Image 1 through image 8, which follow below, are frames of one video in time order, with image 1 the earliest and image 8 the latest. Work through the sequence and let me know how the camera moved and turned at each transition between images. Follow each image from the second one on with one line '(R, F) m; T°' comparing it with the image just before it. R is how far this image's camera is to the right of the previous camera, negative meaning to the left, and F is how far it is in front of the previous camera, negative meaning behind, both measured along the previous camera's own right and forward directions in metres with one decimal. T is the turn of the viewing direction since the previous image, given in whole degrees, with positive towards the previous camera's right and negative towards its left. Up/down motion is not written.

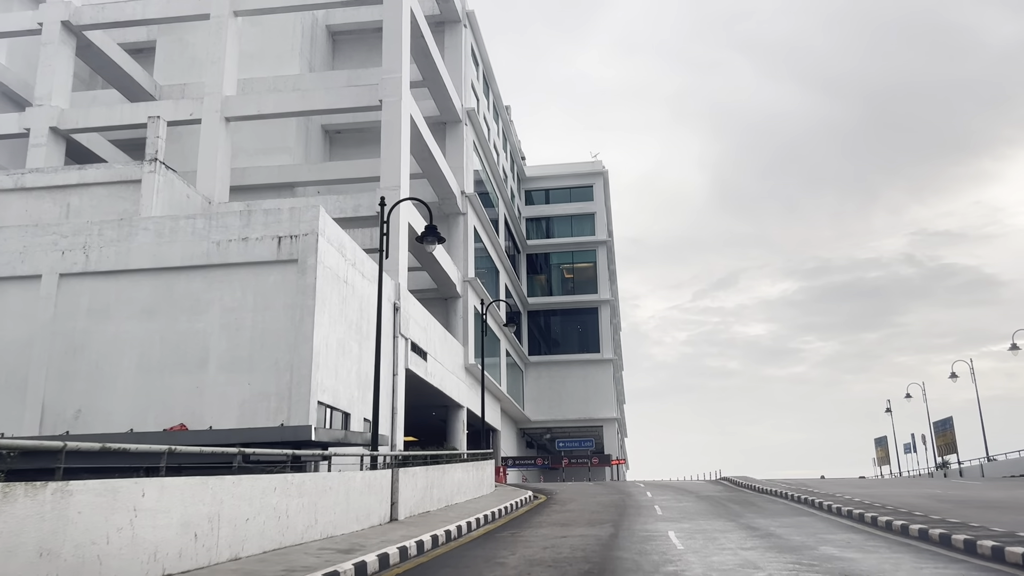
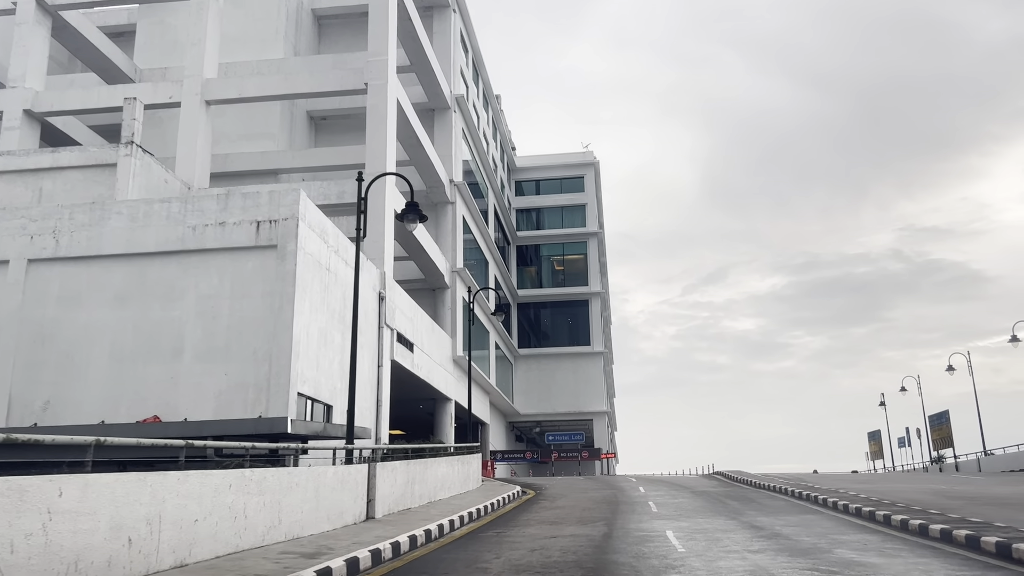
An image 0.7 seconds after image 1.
(0.0, +0.8) m; +1°
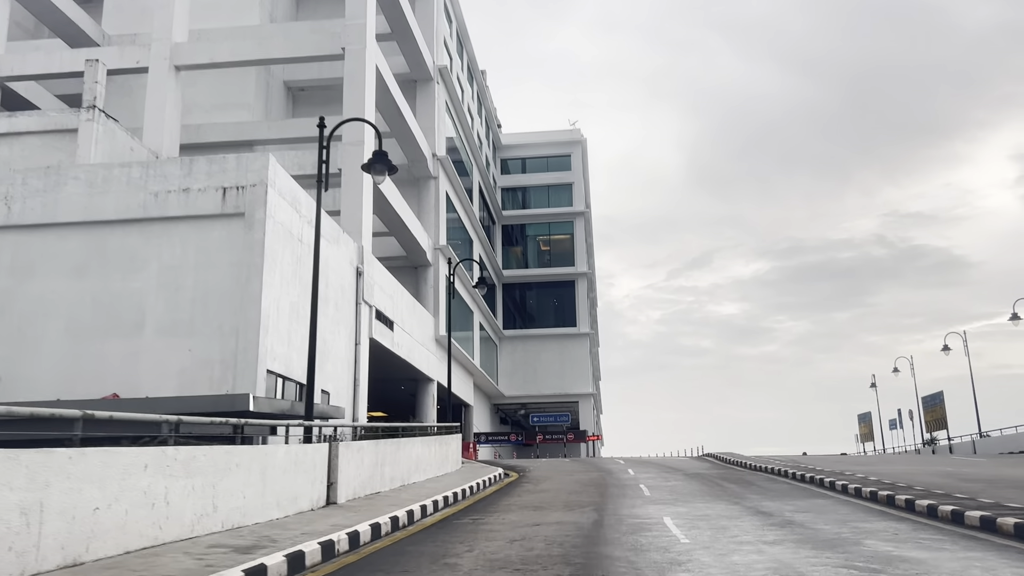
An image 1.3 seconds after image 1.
(+0.1, +1.2) m; +1°
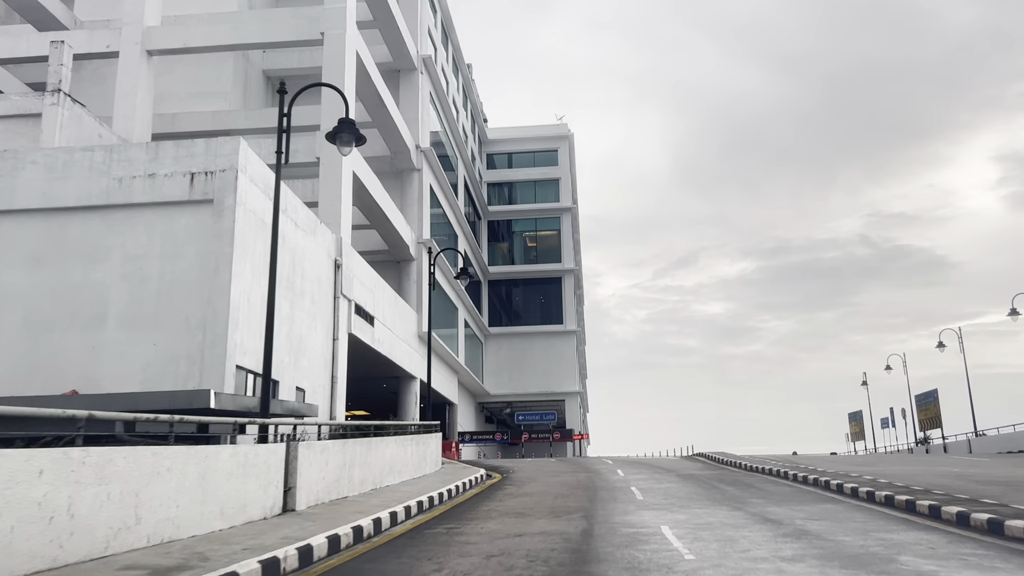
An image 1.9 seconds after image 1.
(+0.1, +1.0) m; +1°
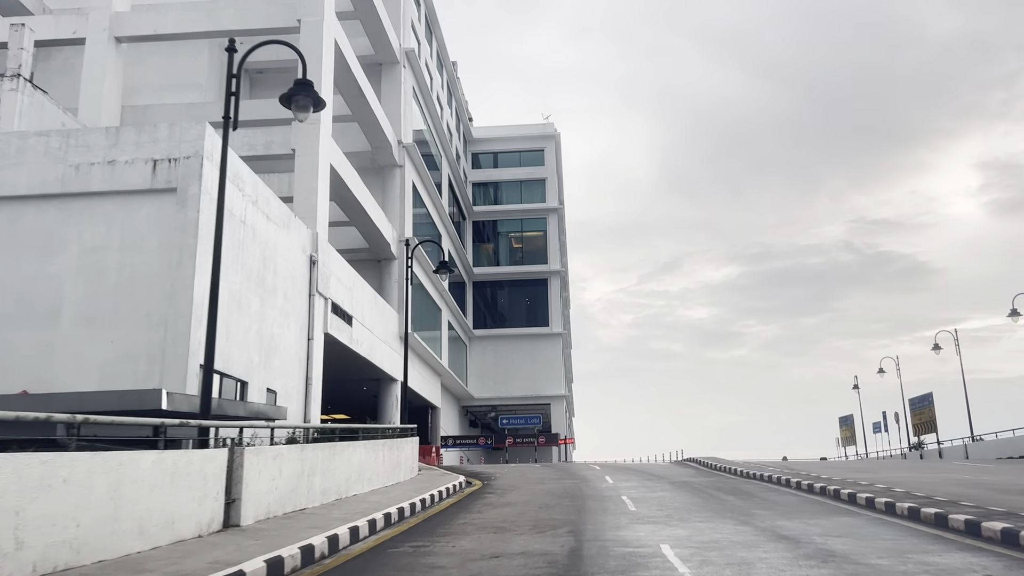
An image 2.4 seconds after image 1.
(+0.1, +1.1) m; +1°
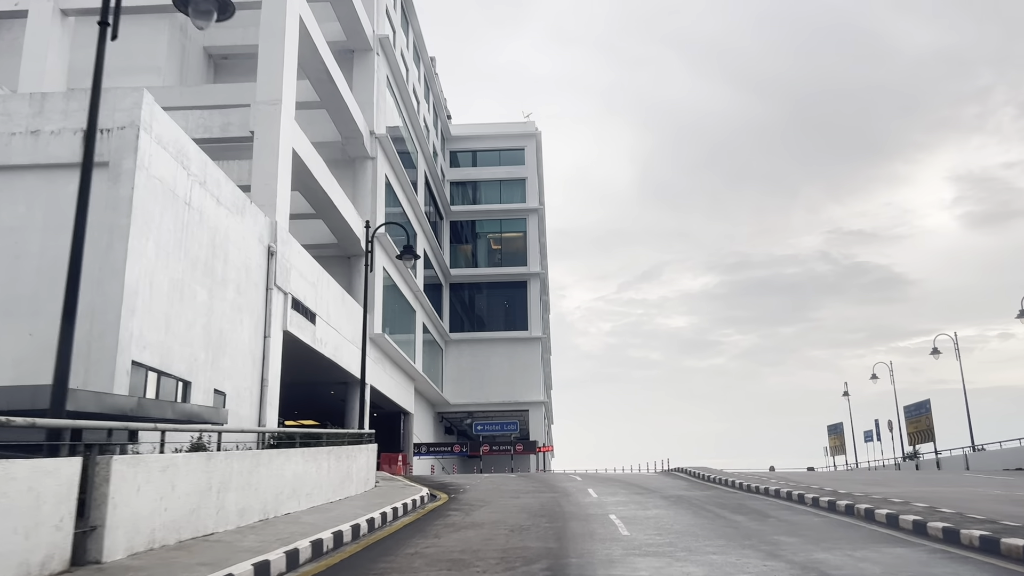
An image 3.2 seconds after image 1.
(+0.1, +1.9) m; +1°
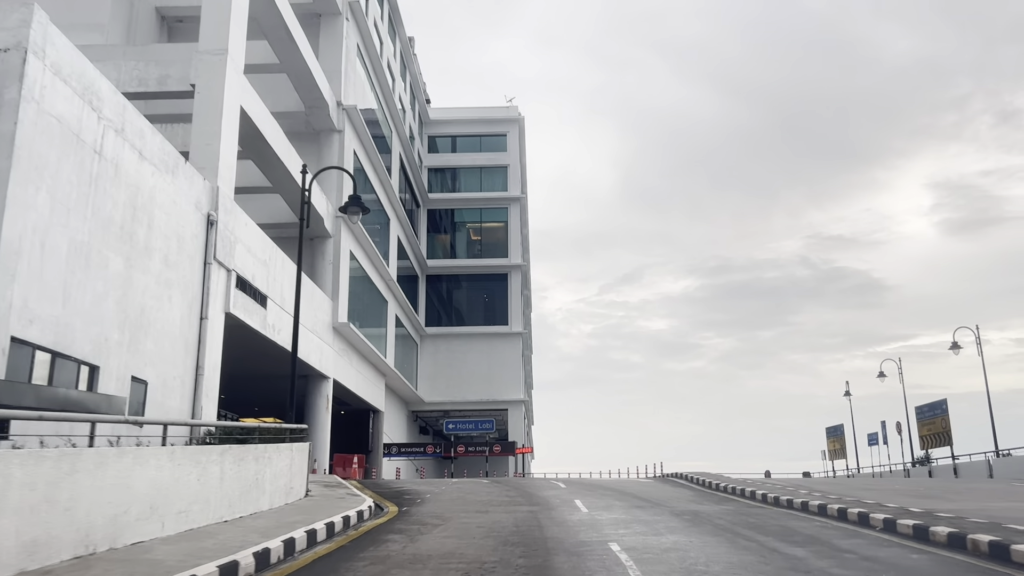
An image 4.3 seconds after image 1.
(+0.2, +3.0) m; +1°
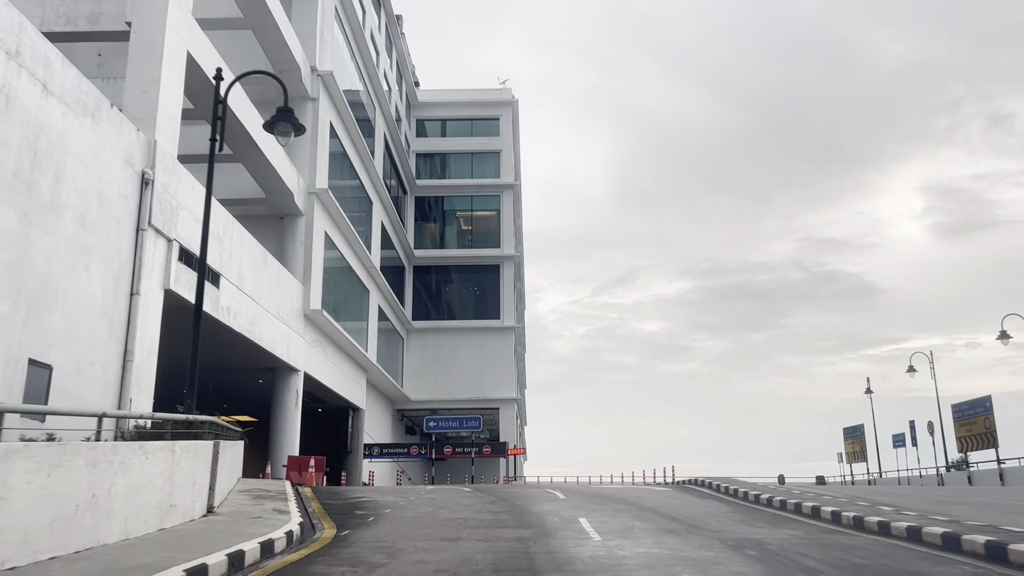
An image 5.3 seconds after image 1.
(+0.1, +3.1) m; 0°
